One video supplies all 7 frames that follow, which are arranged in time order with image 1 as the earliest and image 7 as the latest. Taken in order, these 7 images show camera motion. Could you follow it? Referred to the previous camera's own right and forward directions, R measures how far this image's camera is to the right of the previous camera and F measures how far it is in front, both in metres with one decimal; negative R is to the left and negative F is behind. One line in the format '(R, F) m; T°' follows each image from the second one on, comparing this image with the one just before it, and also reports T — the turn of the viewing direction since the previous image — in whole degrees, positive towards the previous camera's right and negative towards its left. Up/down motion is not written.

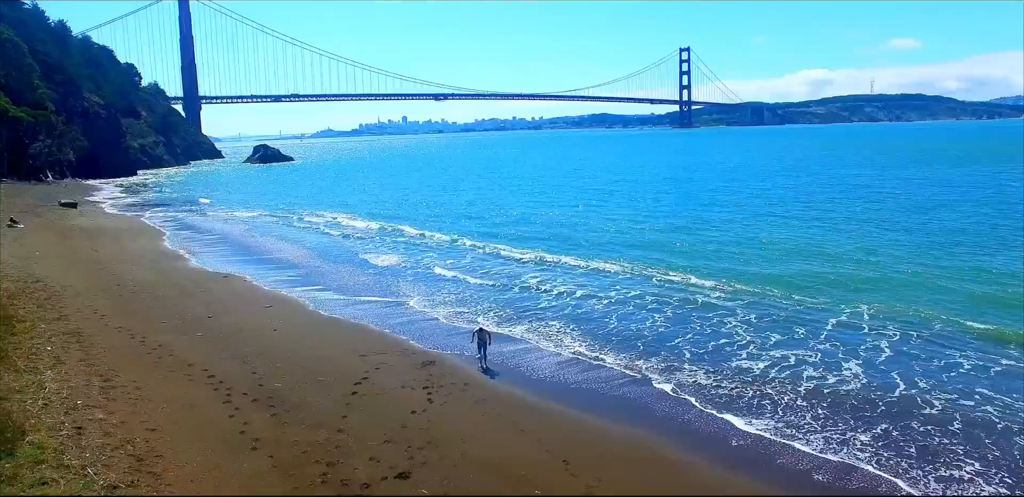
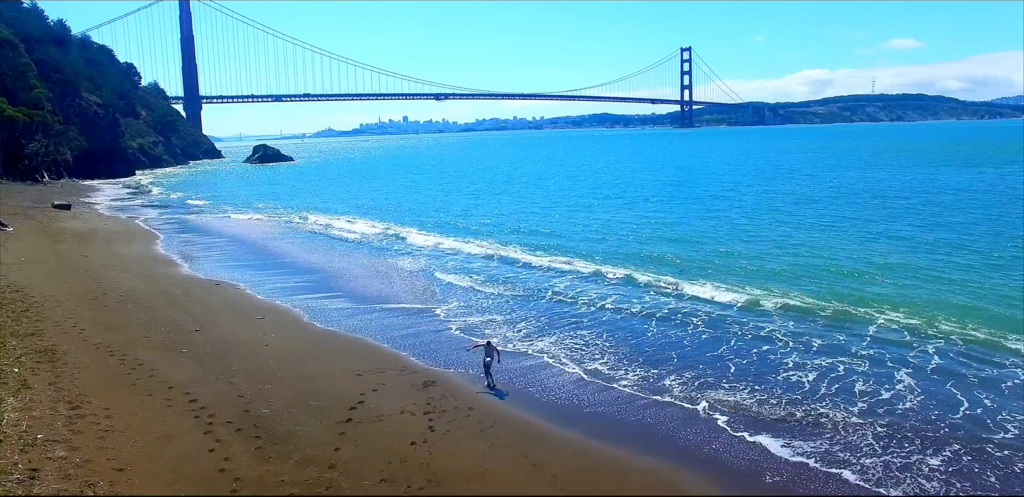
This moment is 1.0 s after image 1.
(-0.1, +0.7) m; 0°
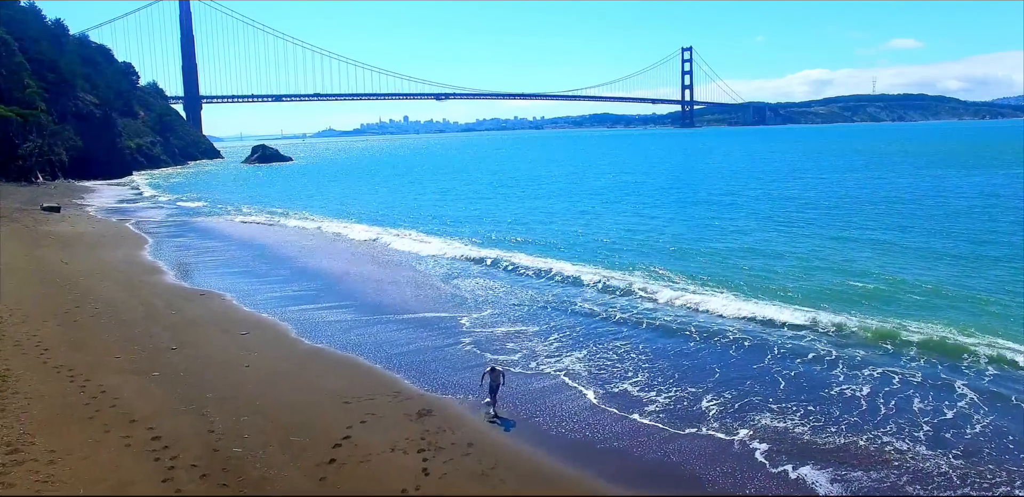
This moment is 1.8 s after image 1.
(0.0, +0.8) m; 0°
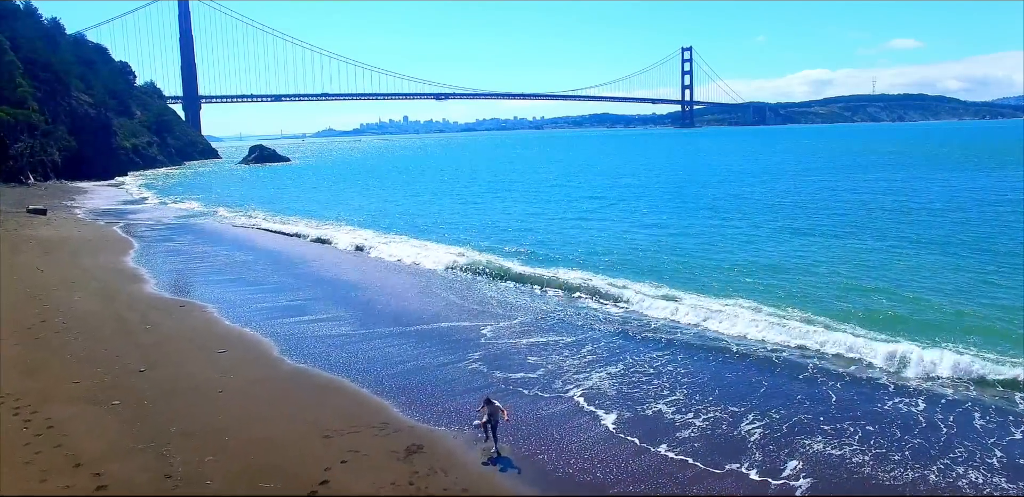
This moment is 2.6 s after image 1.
(0.0, +0.9) m; 0°
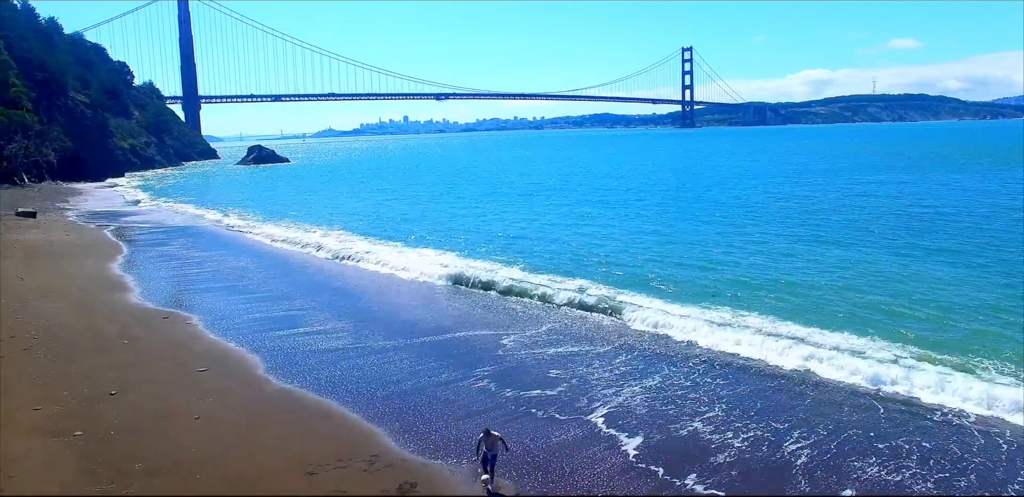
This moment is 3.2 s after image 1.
(0.0, +0.7) m; 0°
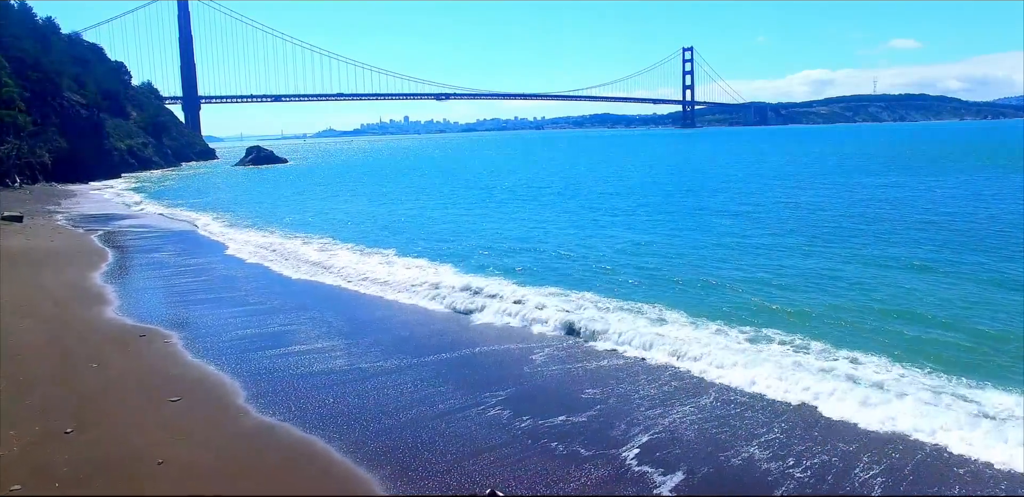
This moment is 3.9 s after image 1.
(-0.1, +0.9) m; 0°
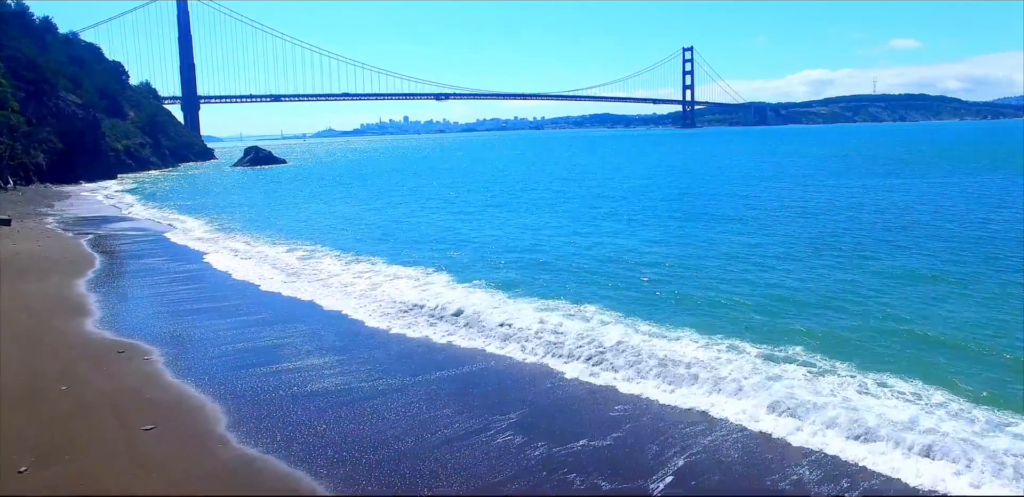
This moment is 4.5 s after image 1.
(-0.1, +0.7) m; 0°
